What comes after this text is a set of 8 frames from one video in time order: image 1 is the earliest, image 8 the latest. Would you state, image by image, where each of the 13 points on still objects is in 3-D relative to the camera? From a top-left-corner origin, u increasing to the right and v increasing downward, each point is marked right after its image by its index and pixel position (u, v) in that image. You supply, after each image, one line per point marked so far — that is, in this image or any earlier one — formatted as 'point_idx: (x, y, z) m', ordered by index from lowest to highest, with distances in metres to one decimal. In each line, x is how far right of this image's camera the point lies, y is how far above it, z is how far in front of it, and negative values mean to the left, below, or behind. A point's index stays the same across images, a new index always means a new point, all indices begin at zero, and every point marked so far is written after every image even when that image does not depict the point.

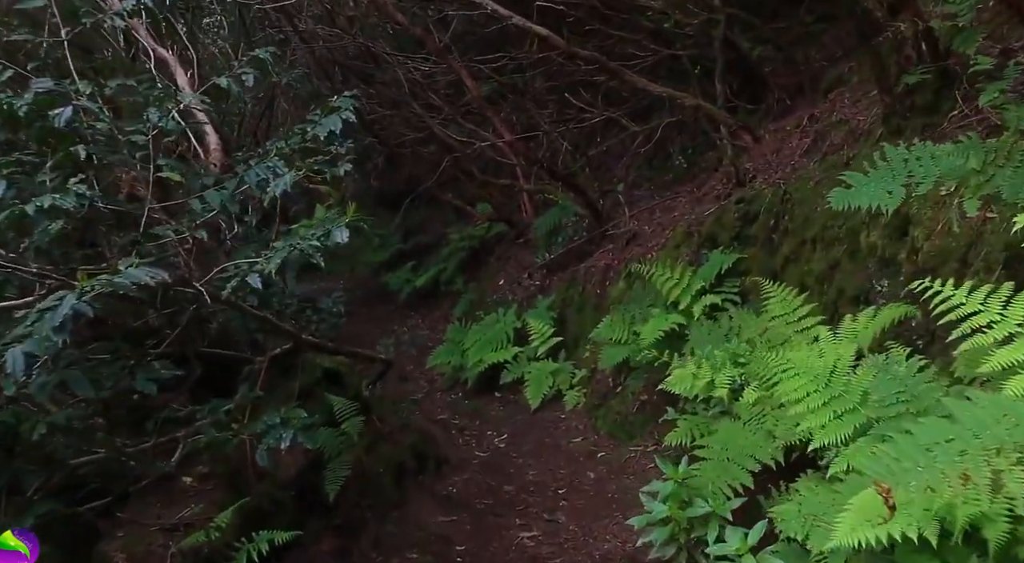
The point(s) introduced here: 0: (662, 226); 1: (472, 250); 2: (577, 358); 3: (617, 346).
0: (+1.5, +0.5, +9.1) m
1: (-0.6, +0.5, +14.2) m
2: (+0.7, -0.8, +9.2) m
3: (+0.8, -0.5, +7.4) m
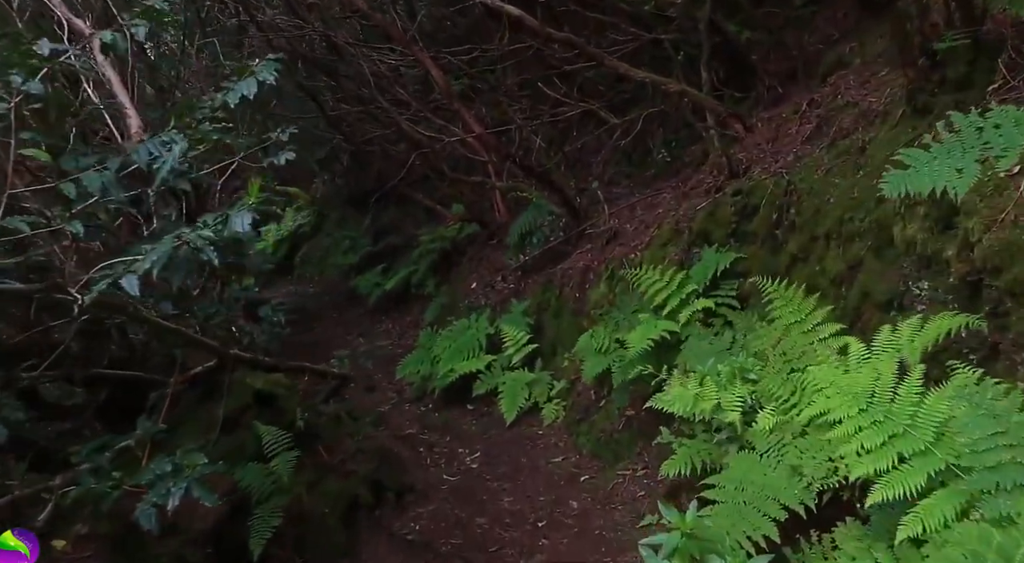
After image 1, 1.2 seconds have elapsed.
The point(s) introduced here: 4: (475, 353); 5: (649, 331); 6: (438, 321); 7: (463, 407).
0: (+1.2, +0.5, +8.4) m
1: (-1.0, +0.5, +13.5) m
2: (+0.4, -0.8, +8.5) m
3: (+0.6, -0.5, +6.7) m
4: (-0.4, -0.8, +9.5) m
5: (+0.9, -0.4, +5.9) m
6: (-1.0, -0.5, +12.1) m
7: (-0.5, -1.3, +9.5) m
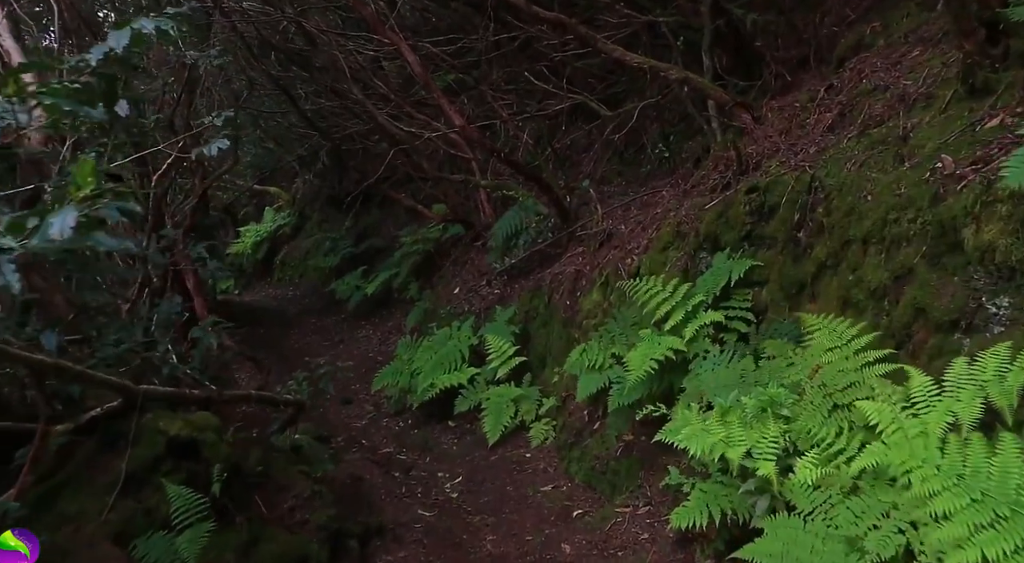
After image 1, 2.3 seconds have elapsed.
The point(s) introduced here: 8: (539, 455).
0: (+1.1, +0.5, +7.7) m
1: (-1.2, +0.4, +12.7) m
2: (+0.3, -0.9, +7.8) m
3: (+0.5, -0.6, +6.0) m
4: (-0.5, -0.8, +8.8) m
5: (+0.8, -0.4, +5.2) m
6: (-1.2, -0.6, +11.3) m
7: (-0.7, -1.4, +8.8) m
8: (+0.2, -1.4, +7.1) m
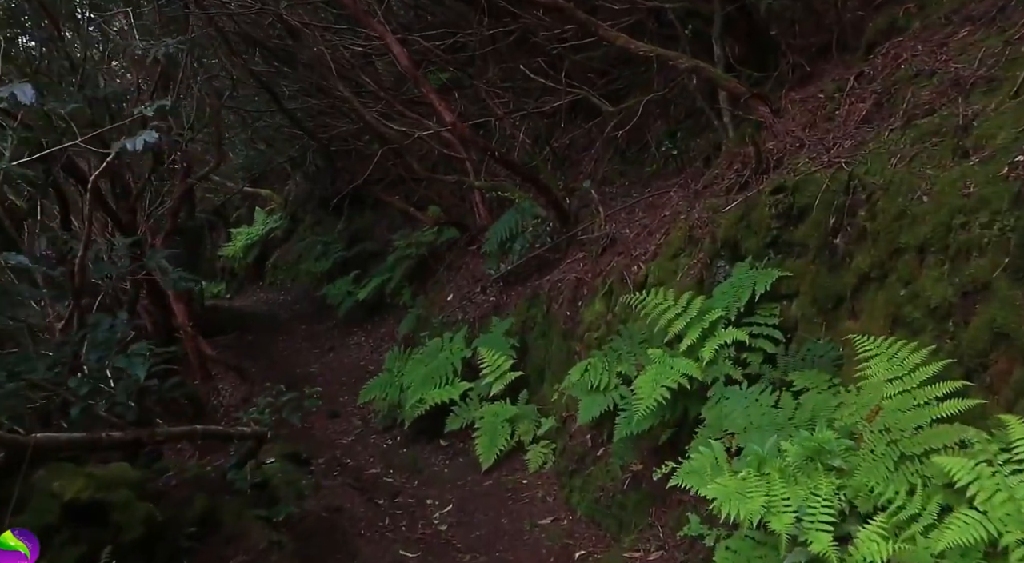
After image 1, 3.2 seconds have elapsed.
0: (+1.1, +0.4, +7.0) m
1: (-1.2, +0.3, +12.1) m
2: (+0.3, -0.9, +7.1) m
3: (+0.5, -0.7, +5.4) m
4: (-0.6, -0.9, +8.2) m
5: (+0.8, -0.5, +4.5) m
6: (-1.2, -0.7, +10.7) m
7: (-0.7, -1.4, +8.1) m
8: (+0.2, -1.4, +6.5) m
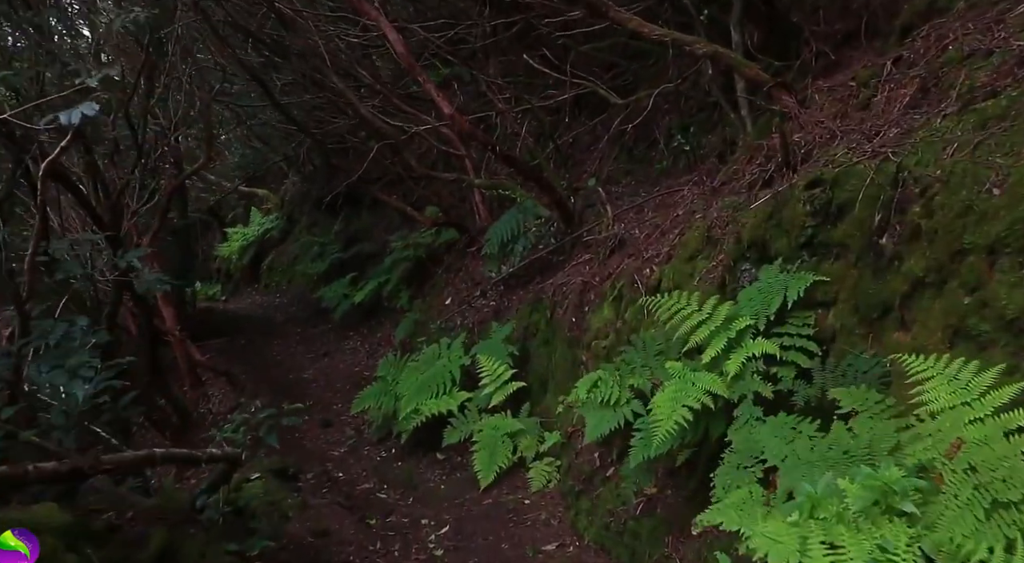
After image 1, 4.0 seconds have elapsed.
0: (+1.1, +0.4, +6.5) m
1: (-1.2, +0.3, +11.6) m
2: (+0.3, -1.0, +6.6) m
3: (+0.5, -0.7, +4.9) m
4: (-0.6, -0.9, +7.7) m
5: (+0.8, -0.5, +4.0) m
6: (-1.2, -0.7, +10.2) m
7: (-0.7, -1.5, +7.6) m
8: (+0.2, -1.5, +6.0) m
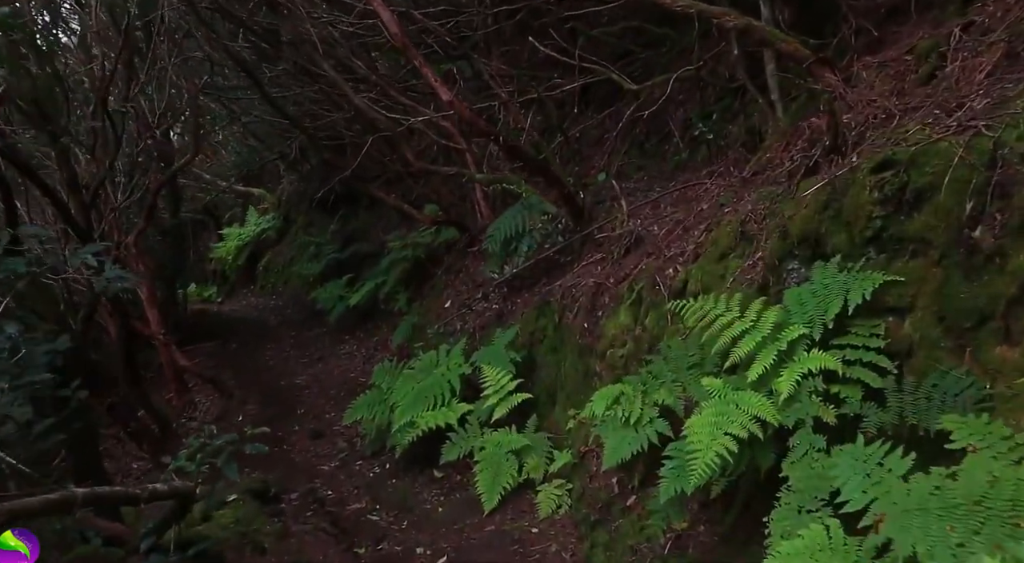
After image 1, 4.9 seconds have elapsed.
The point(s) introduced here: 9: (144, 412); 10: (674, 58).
0: (+1.1, +0.4, +5.9) m
1: (-1.2, +0.3, +11.0) m
2: (+0.3, -1.0, +6.0) m
3: (+0.5, -0.7, +4.2) m
4: (-0.5, -0.9, +7.0) m
5: (+0.8, -0.5, +3.4) m
6: (-1.1, -0.7, +9.6) m
7: (-0.6, -1.5, +7.0) m
8: (+0.2, -1.5, +5.3) m
9: (-3.6, -1.3, +8.9) m
10: (+1.5, +2.1, +8.5) m
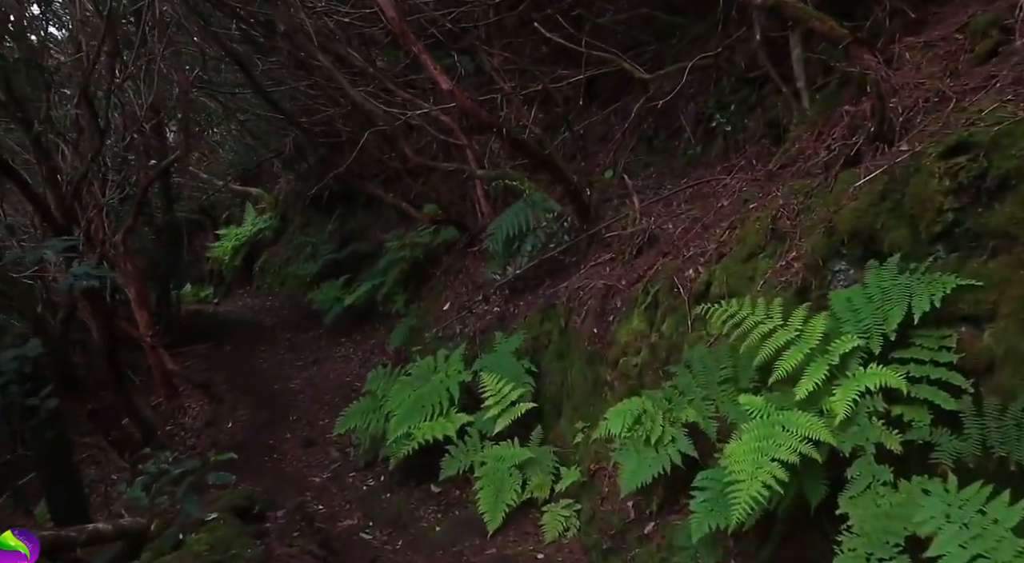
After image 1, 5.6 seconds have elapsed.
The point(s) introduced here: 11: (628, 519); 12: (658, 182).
0: (+1.1, +0.4, +5.4) m
1: (-1.1, +0.2, +10.5) m
2: (+0.3, -1.0, +5.5) m
3: (+0.6, -0.7, +3.7) m
4: (-0.5, -0.9, +6.5) m
5: (+0.8, -0.5, +2.9) m
6: (-1.1, -0.7, +9.1) m
7: (-0.6, -1.5, +6.5) m
8: (+0.2, -1.5, +4.9) m
9: (-3.6, -1.3, +8.5) m
10: (+1.5, +2.1, +8.0) m
11: (+0.5, -1.1, +4.2) m
12: (+1.2, +0.8, +7.4) m
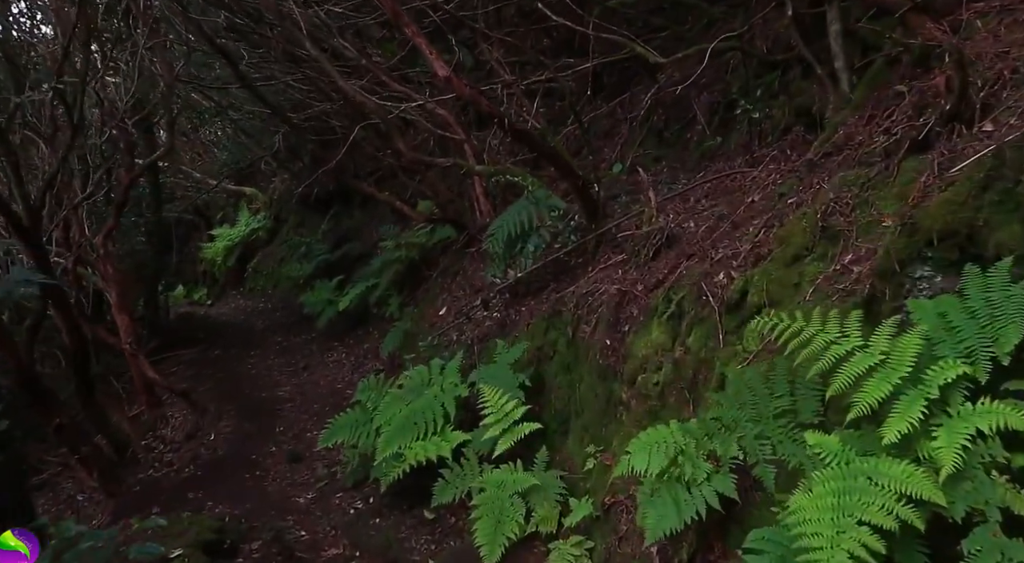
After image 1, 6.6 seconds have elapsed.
0: (+1.1, +0.3, +4.8) m
1: (-1.1, +0.2, +9.8) m
2: (+0.3, -1.0, +4.9) m
3: (+0.6, -0.7, +3.1) m
4: (-0.5, -1.0, +5.9) m
5: (+0.9, -0.5, +2.3) m
6: (-1.1, -0.7, +8.4) m
7: (-0.6, -1.5, +5.9) m
8: (+0.3, -1.5, +4.2) m
9: (-3.6, -1.3, +7.8) m
10: (+1.6, +2.1, +7.4) m
11: (+0.6, -1.1, +3.5) m
12: (+1.2, +0.8, +6.8) m
